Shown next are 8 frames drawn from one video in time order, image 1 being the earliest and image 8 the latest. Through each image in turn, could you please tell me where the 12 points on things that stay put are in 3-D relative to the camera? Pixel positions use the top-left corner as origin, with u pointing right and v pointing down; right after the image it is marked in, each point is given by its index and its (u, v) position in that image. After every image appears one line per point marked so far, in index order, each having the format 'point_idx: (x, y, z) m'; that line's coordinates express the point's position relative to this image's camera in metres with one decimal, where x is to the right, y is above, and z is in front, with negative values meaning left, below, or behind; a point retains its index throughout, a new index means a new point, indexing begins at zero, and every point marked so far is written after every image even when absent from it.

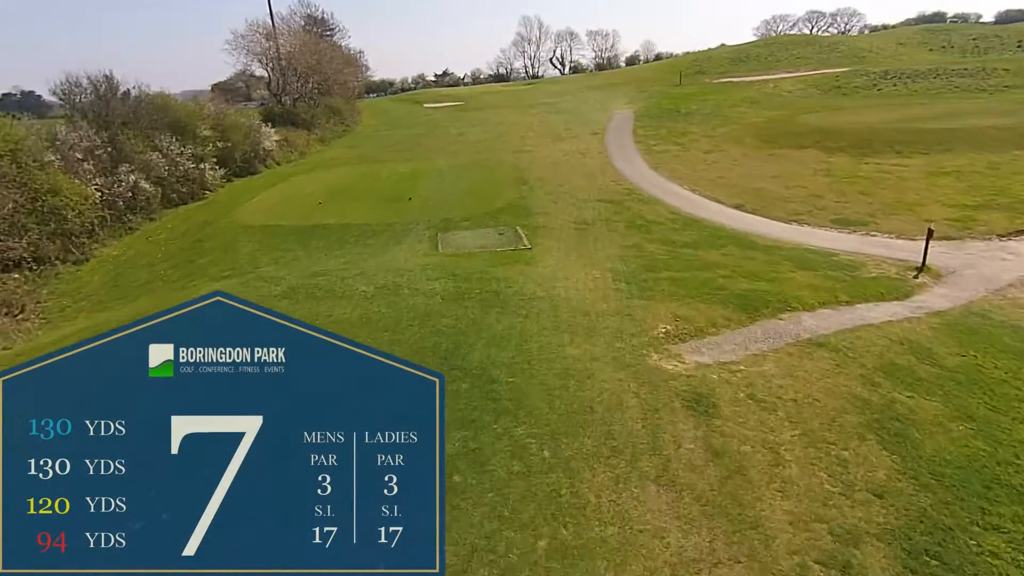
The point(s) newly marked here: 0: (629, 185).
0: (+3.3, +3.0, +19.8) m
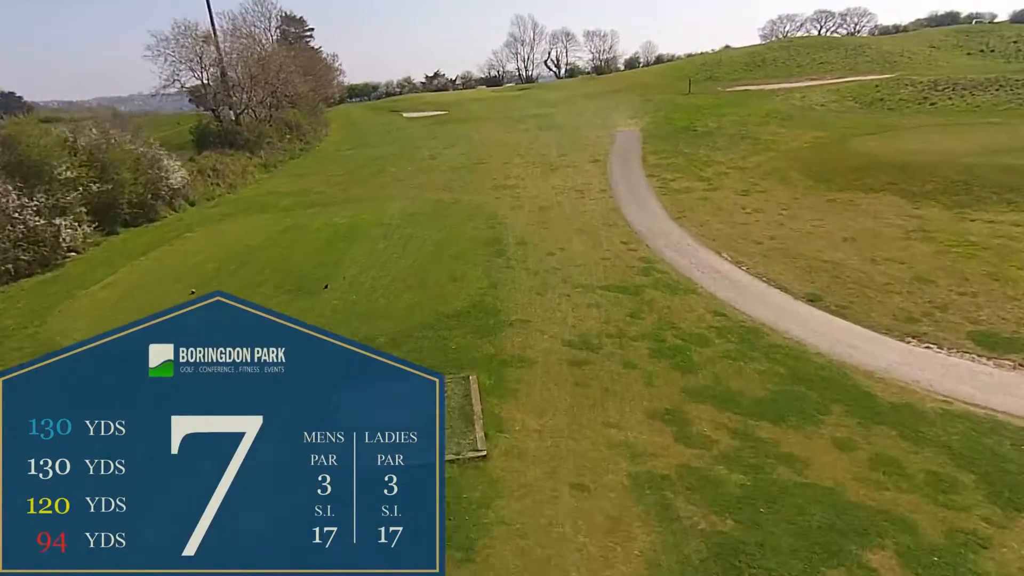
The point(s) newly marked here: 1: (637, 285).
0: (+2.7, +0.7, +14.2) m
1: (+2.2, +0.1, +12.0) m
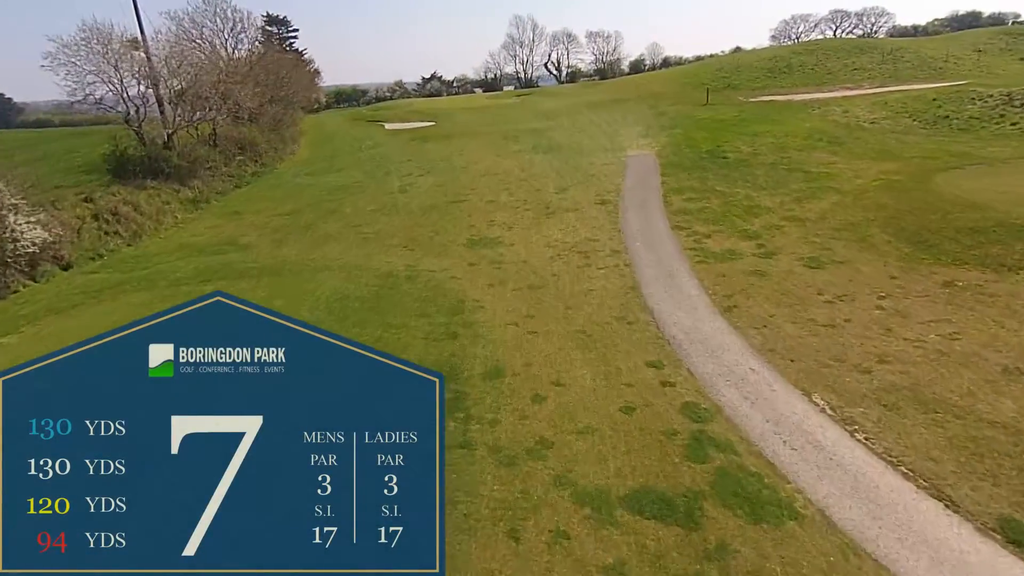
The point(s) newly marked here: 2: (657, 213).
0: (+2.3, -1.3, +9.0) m
1: (+1.7, -2.0, +6.8) m
2: (+3.6, +1.9, +17.2) m
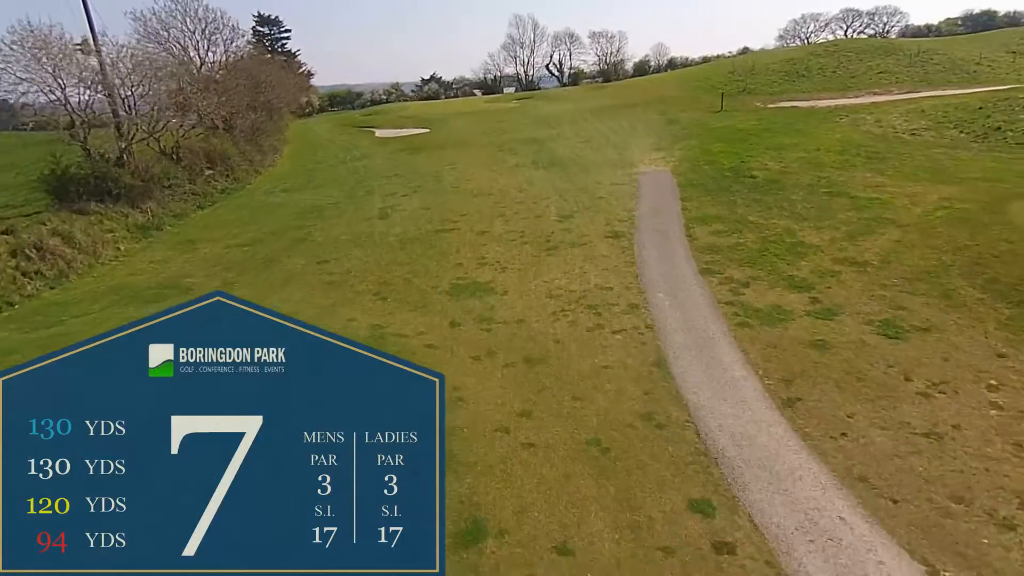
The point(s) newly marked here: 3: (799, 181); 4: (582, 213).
0: (+2.2, -2.4, +6.1) m
1: (+1.6, -3.1, +3.9) m
2: (+3.5, +0.8, +14.4) m
3: (+7.9, +2.9, +18.9) m
4: (+1.8, +1.9, +17.7) m
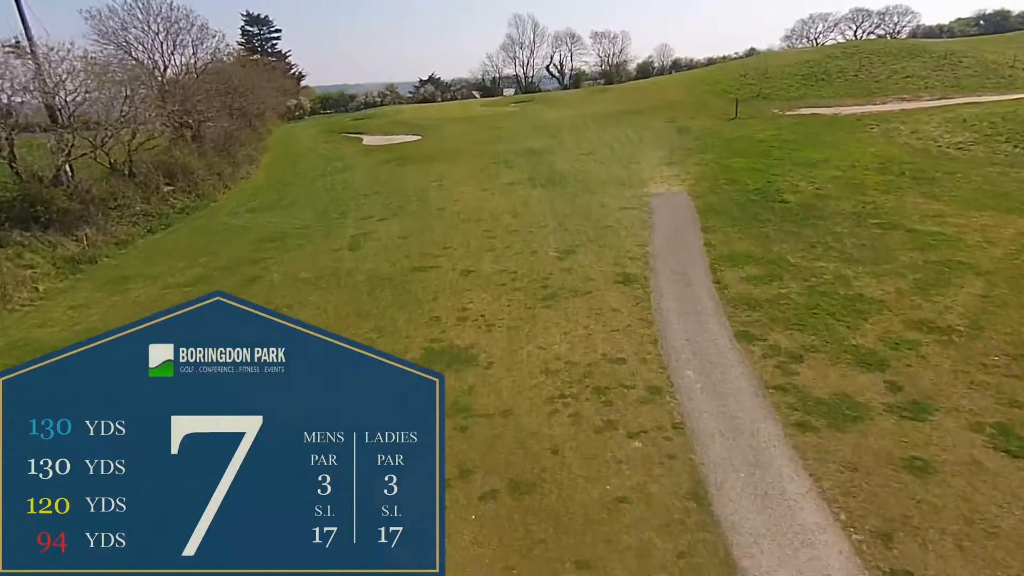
0: (+1.9, -3.5, +3.3) m
1: (+1.4, -4.2, +1.1) m
2: (+3.3, -0.3, +11.6) m
3: (+7.7, +1.9, +16.1) m
4: (+1.6, +0.8, +14.9) m
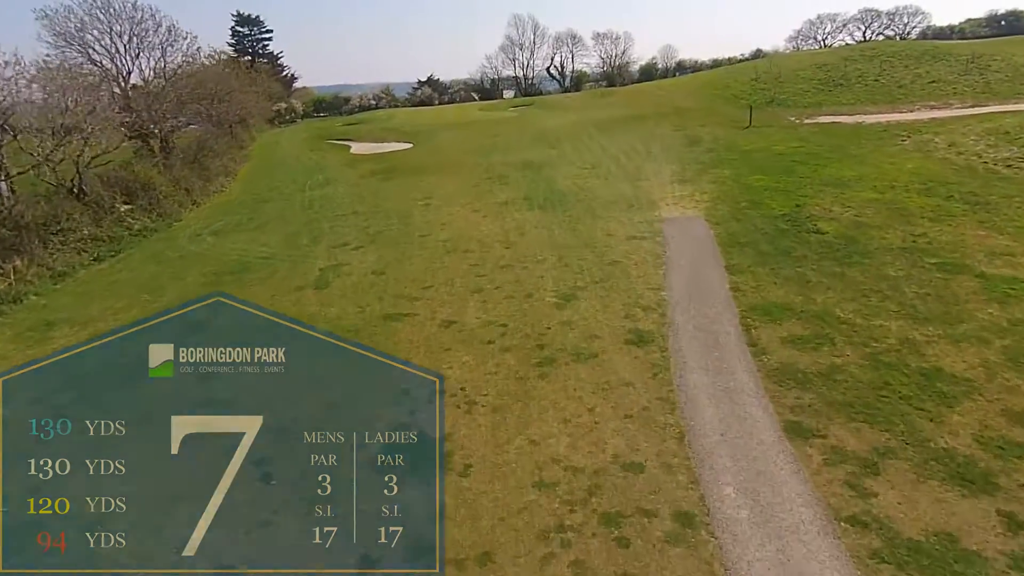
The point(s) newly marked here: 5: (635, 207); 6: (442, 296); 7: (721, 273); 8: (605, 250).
0: (+1.8, -4.4, +0.9) m
1: (+1.2, -5.1, -1.2) m
2: (+3.1, -1.2, +9.2) m
3: (+7.5, +0.9, +13.8) m
4: (+1.4, -0.1, +12.6) m
5: (+3.3, +2.2, +18.3) m
6: (-1.3, -0.2, +13.2) m
7: (+3.9, +0.3, +12.9) m
8: (+2.0, +0.8, +15.0) m
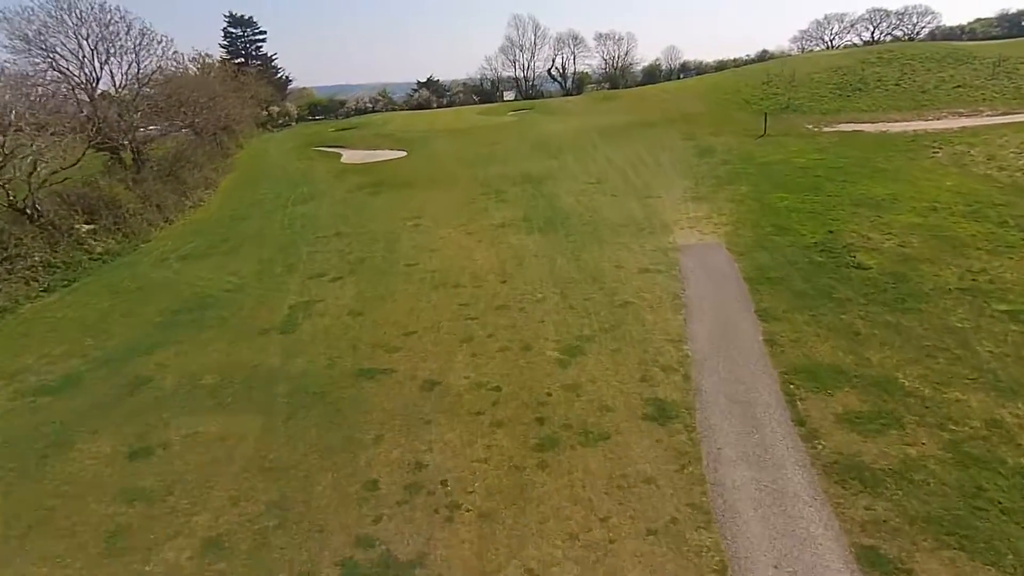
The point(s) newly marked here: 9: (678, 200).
0: (+1.7, -5.2, -1.0) m
1: (+1.1, -5.9, -3.1) m
2: (+3.1, -2.0, +7.3) m
3: (+7.4, +0.1, +11.9) m
4: (+1.4, -0.9, +10.7) m
5: (+3.2, +1.4, +16.4) m
6: (-1.4, -1.0, +11.3) m
7: (+3.8, -0.5, +11.0) m
8: (+2.0, 0.0, +13.1) m
9: (+4.7, +2.5, +19.2) m
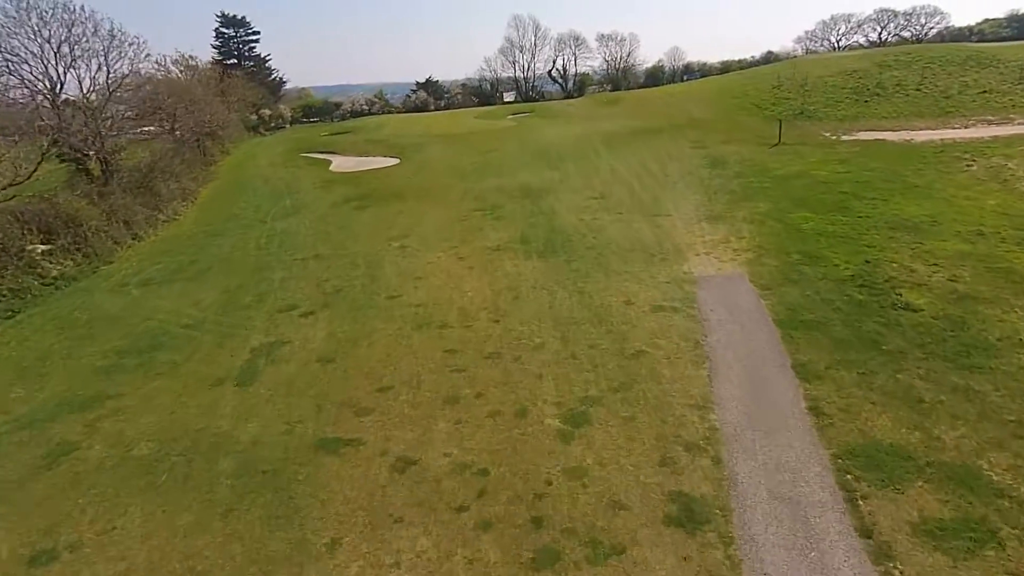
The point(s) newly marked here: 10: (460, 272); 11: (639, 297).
0: (+1.5, -5.9, -2.7) m
1: (+0.9, -6.6, -4.9) m
2: (+2.9, -2.7, +5.5) m
3: (+7.3, -0.6, +10.1) m
4: (+1.2, -1.6, +8.9) m
5: (+3.1, +0.7, +14.7) m
6: (-1.5, -1.7, +9.6) m
7: (+3.7, -1.2, +9.3) m
8: (+1.9, -0.7, +11.3) m
9: (+4.6, +1.8, +17.4) m
10: (-1.1, +0.3, +14.8) m
11: (+2.4, -0.2, +12.7) m
